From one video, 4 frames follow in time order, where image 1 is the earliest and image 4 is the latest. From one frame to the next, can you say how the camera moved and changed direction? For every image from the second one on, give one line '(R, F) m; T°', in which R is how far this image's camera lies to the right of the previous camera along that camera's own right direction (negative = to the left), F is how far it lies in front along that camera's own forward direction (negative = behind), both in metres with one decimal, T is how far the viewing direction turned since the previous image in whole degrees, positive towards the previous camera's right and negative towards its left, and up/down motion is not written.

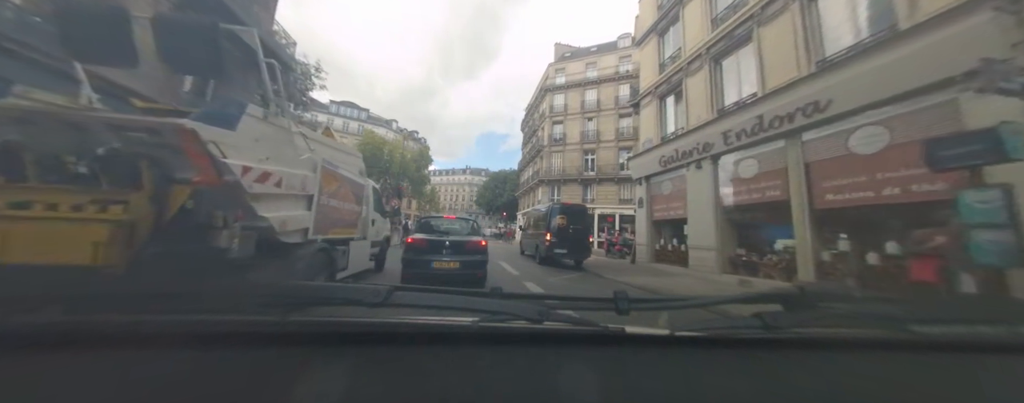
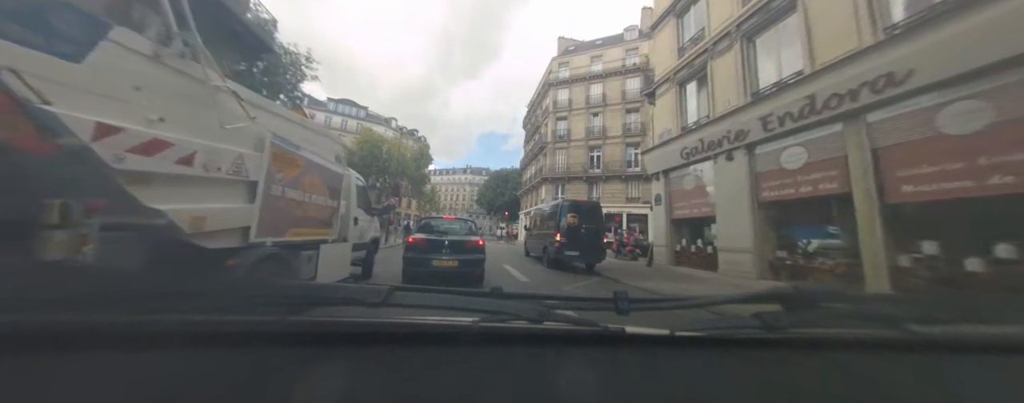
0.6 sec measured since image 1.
(-0.1, +0.3) m; 0°
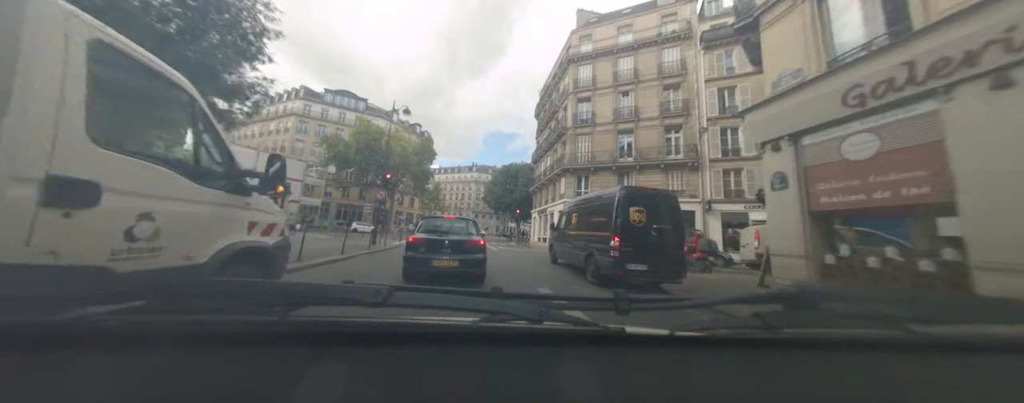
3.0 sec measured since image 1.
(-0.2, +1.3) m; -1°
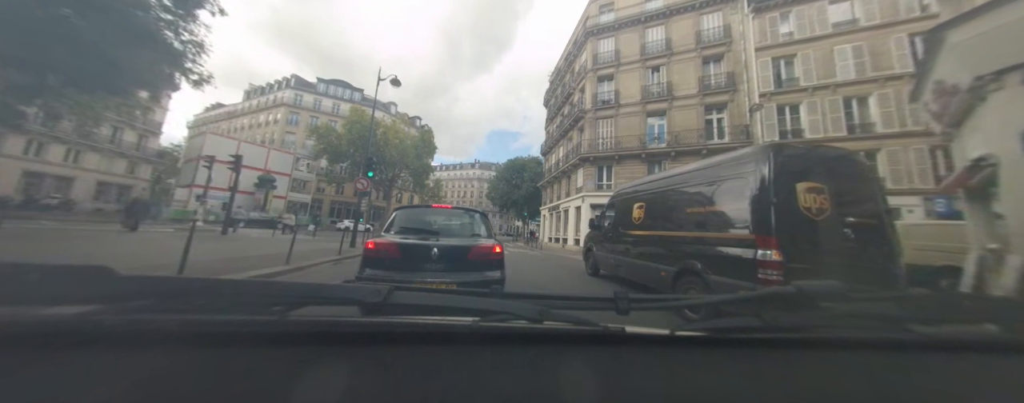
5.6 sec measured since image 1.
(-0.2, +1.0) m; 0°
